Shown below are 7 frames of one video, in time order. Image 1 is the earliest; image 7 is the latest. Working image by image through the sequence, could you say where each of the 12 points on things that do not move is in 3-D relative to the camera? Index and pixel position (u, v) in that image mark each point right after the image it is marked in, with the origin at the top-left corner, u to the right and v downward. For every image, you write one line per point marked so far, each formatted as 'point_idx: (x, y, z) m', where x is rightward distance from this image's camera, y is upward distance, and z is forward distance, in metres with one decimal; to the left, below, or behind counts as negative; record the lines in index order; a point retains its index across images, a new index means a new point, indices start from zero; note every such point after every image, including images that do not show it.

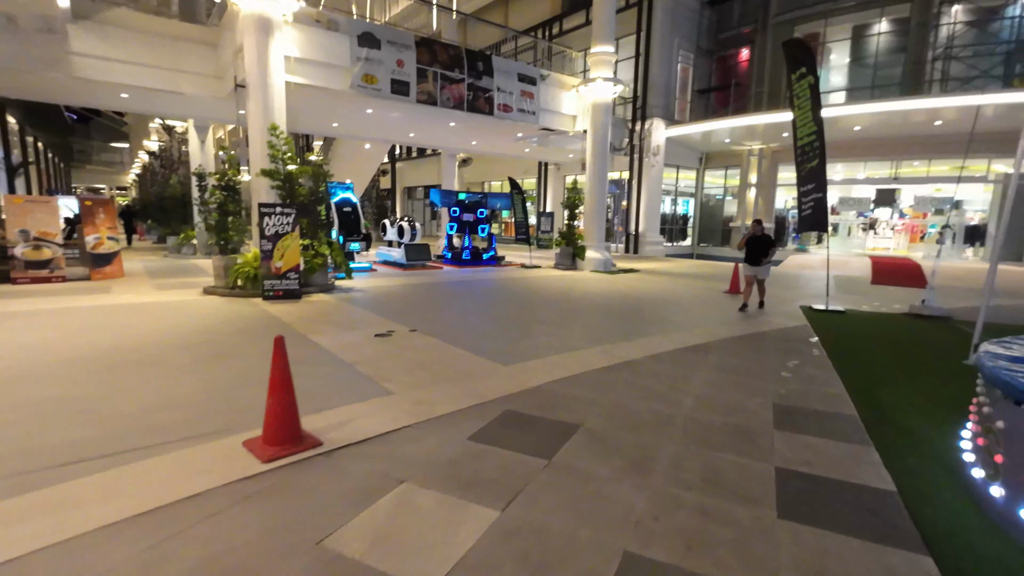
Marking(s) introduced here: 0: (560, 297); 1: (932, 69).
0: (+0.8, -0.2, +8.3) m
1: (+12.6, +6.6, +14.8) m
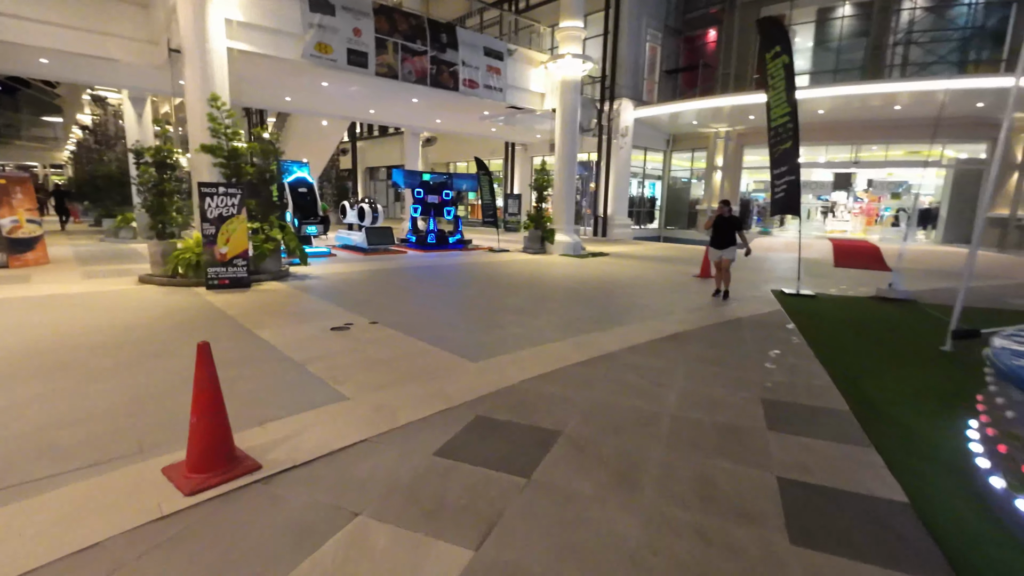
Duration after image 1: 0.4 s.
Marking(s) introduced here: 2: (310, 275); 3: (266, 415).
0: (+0.3, +0.1, +8.0) m
1: (+11.6, +7.1, +15.0) m
2: (-3.3, +0.2, +8.1) m
3: (-1.5, -0.8, +2.9) m
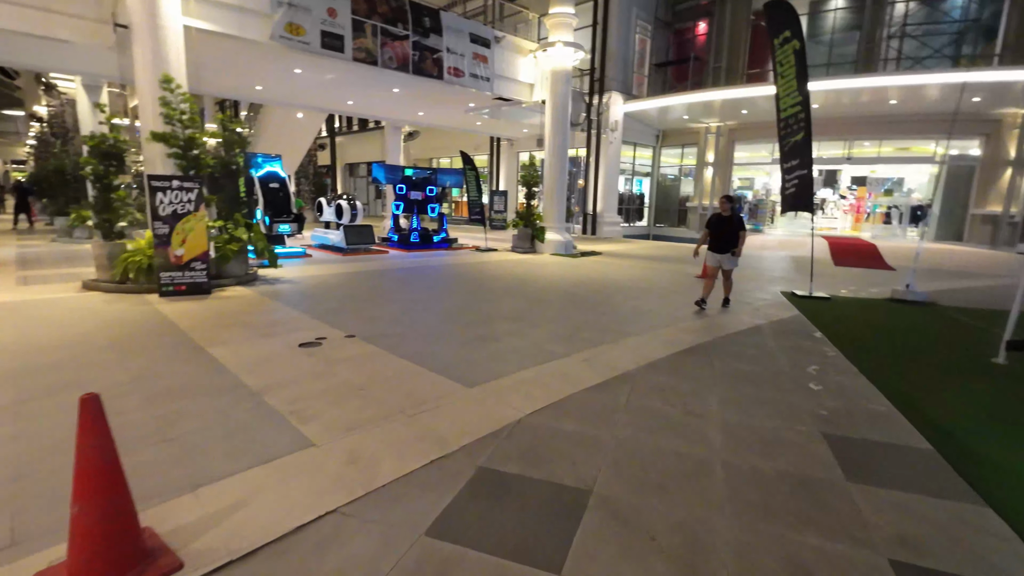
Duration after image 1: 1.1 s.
0: (+0.2, 0.0, +7.3) m
1: (+11.2, +7.2, +14.7) m
2: (-3.4, +0.1, +7.3) m
3: (-1.4, -0.8, +2.2) m
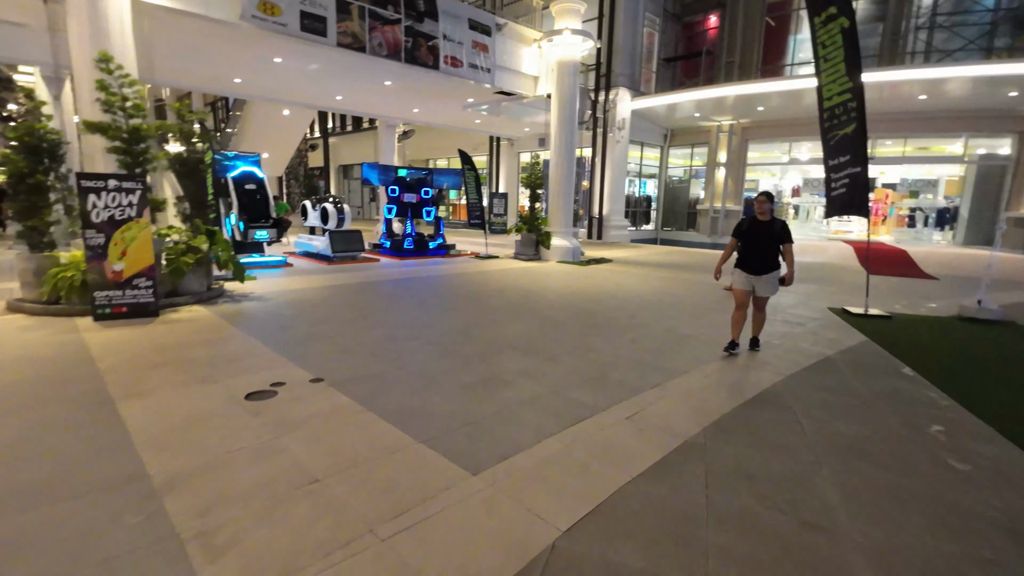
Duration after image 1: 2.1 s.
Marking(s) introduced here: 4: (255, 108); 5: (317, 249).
0: (+0.3, -0.2, +6.3) m
1: (+11.2, +6.9, +13.8) m
2: (-3.3, -0.1, +6.3) m
3: (-1.3, -1.0, +1.2) m
4: (-7.2, +5.1, +13.9) m
5: (-3.9, +0.8, +9.8) m
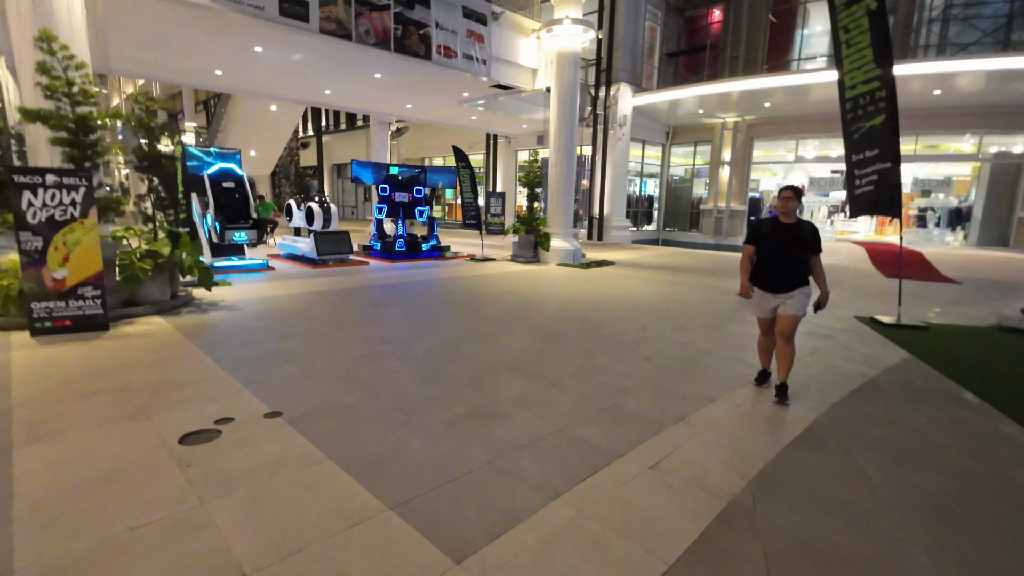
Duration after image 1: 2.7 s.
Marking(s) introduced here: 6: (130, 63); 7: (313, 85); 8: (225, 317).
0: (+0.3, -0.3, +5.8) m
1: (+11.1, +6.9, +13.3) m
2: (-3.4, -0.2, +5.7) m
3: (-1.3, -1.1, +0.6) m
4: (-7.3, +5.0, +13.3) m
5: (-3.9, +0.7, +9.2) m
6: (-7.1, +4.2, +9.2) m
7: (-4.4, +4.5, +11.0) m
8: (-3.0, -0.3, +5.2) m
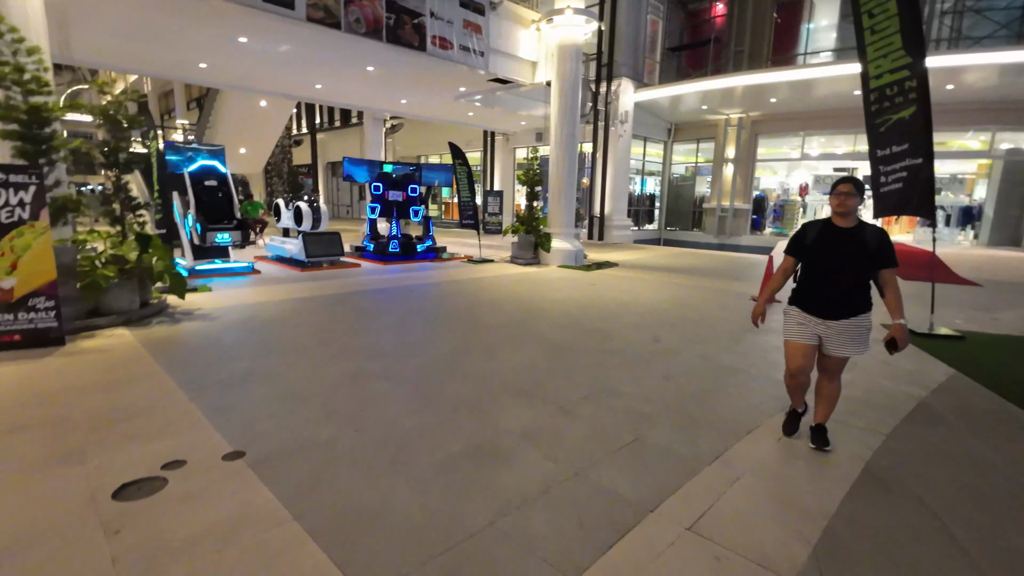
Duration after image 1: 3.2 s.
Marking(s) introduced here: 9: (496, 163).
0: (+0.3, -0.3, +5.3) m
1: (+11.1, +6.8, +12.9) m
2: (-3.3, -0.3, +5.3) m
3: (-1.2, -1.2, +0.2) m
4: (-7.3, +4.9, +12.8) m
5: (-3.9, +0.6, +8.8) m
6: (-7.2, +4.1, +8.7) m
7: (-4.5, +4.4, +10.5) m
8: (-3.0, -0.4, +4.8) m
9: (-0.6, +4.6, +18.0) m
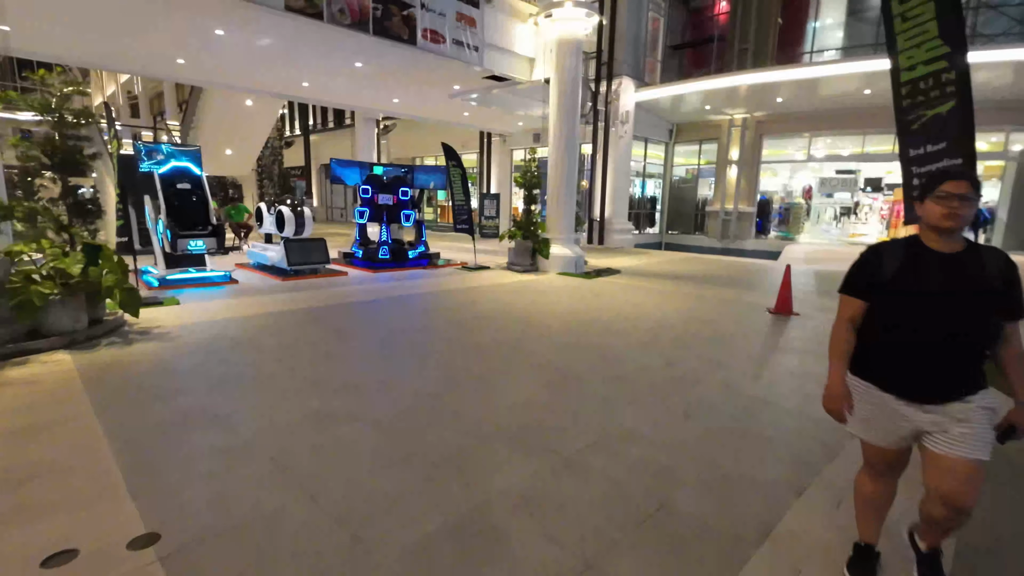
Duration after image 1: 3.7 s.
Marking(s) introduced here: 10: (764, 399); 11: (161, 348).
0: (+0.2, -0.5, +4.8) m
1: (+11.0, +6.7, +12.4) m
2: (-3.4, -0.4, +4.7) m
3: (-1.3, -1.3, -0.4) m
4: (-7.4, +4.7, +12.2) m
5: (-4.0, +0.4, +8.2) m
6: (-7.2, +4.0, +8.2) m
7: (-4.5, +4.3, +9.9) m
8: (-3.1, -0.5, +4.2) m
9: (-0.7, +4.4, +17.5) m
10: (+1.8, -0.8, +3.4) m
11: (-3.0, -0.5, +4.2) m
